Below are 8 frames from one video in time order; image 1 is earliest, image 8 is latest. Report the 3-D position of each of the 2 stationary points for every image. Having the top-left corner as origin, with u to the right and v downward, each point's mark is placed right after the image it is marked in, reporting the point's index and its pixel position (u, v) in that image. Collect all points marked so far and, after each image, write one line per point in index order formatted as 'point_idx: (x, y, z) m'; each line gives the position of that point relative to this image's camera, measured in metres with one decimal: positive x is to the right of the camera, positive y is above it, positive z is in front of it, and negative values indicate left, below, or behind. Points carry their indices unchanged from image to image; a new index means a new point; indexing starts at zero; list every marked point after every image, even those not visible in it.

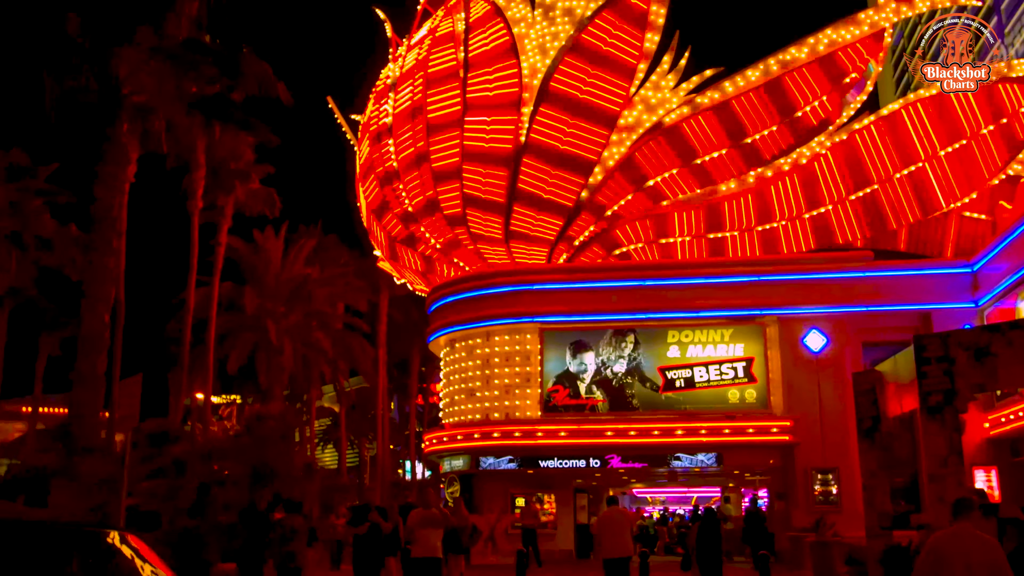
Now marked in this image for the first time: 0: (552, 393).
0: (+0.8, -2.2, +19.6) m
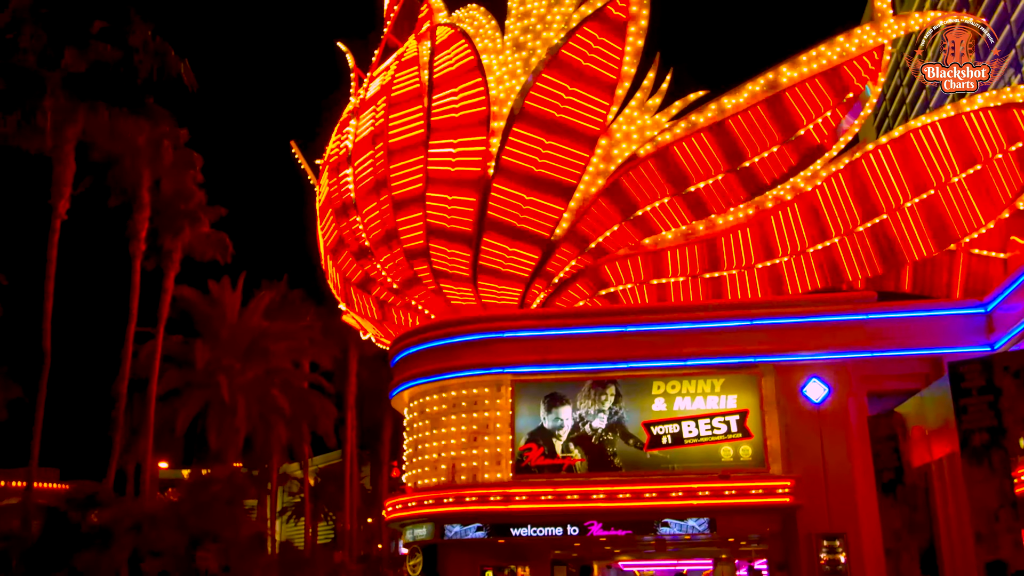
0: (+0.2, -3.0, +17.6) m
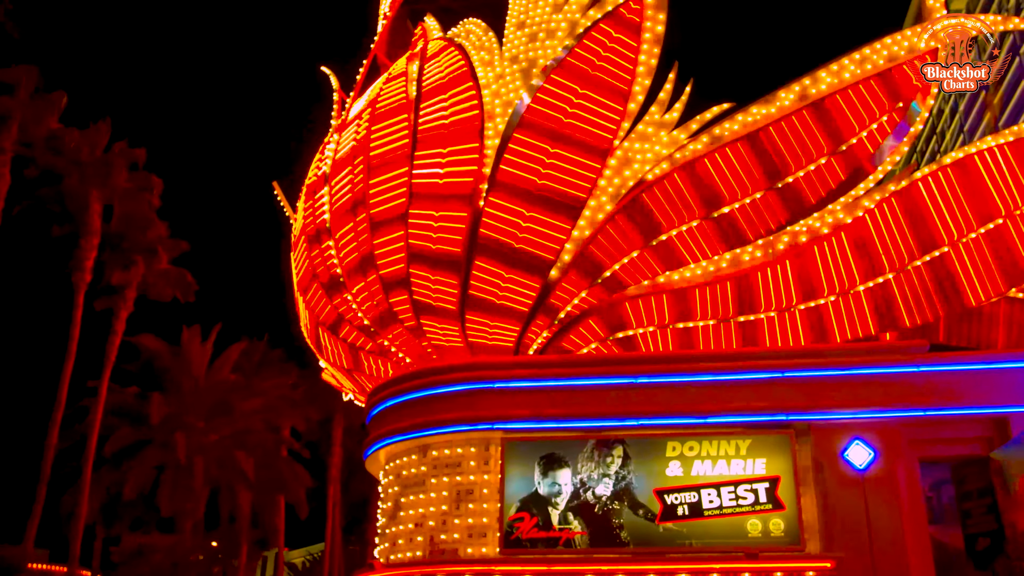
0: (0.0, -3.7, +14.9) m
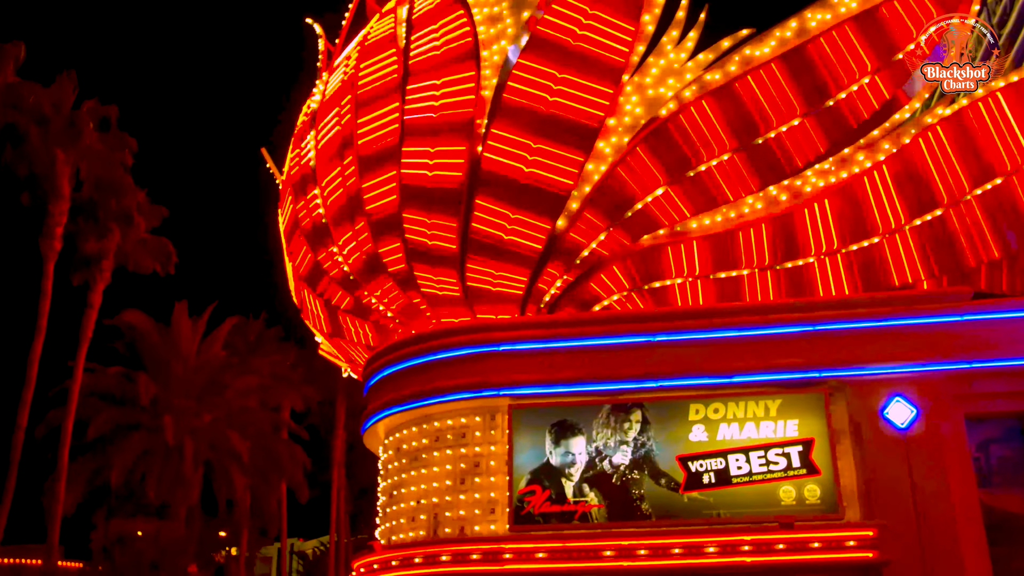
0: (+0.2, -3.0, +13.7) m
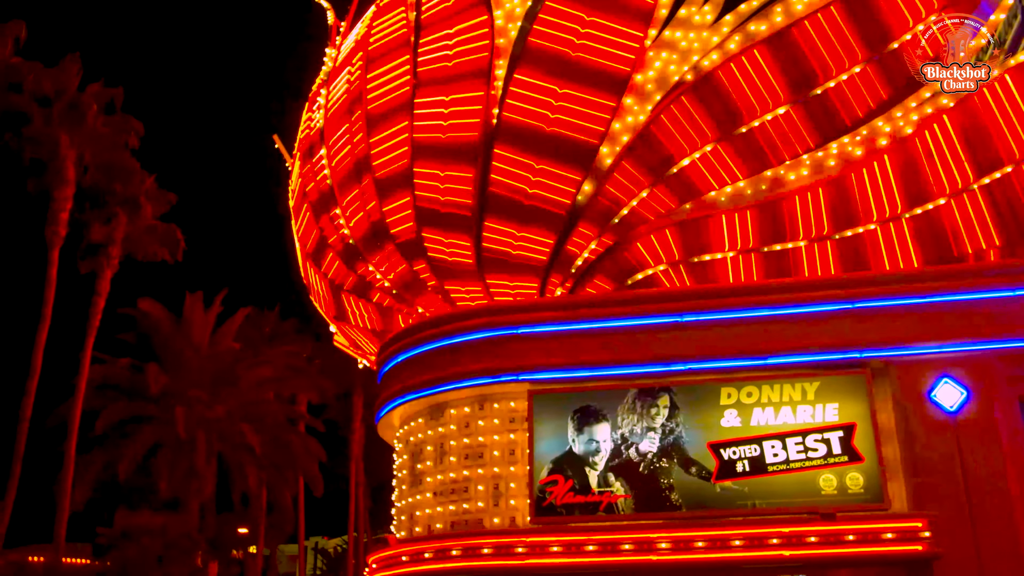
0: (+0.5, -2.7, +12.9) m
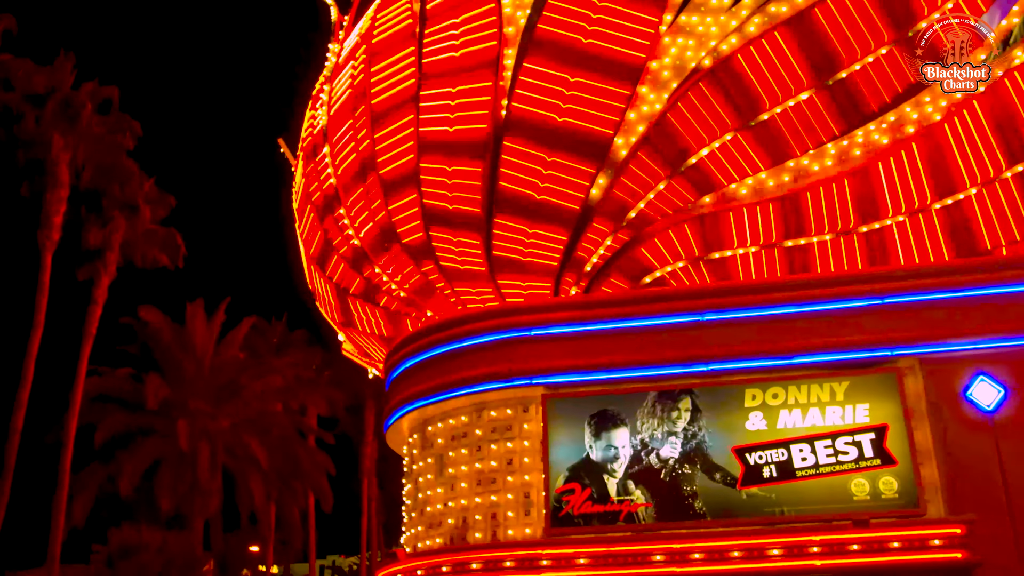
0: (+0.7, -2.7, +12.3) m
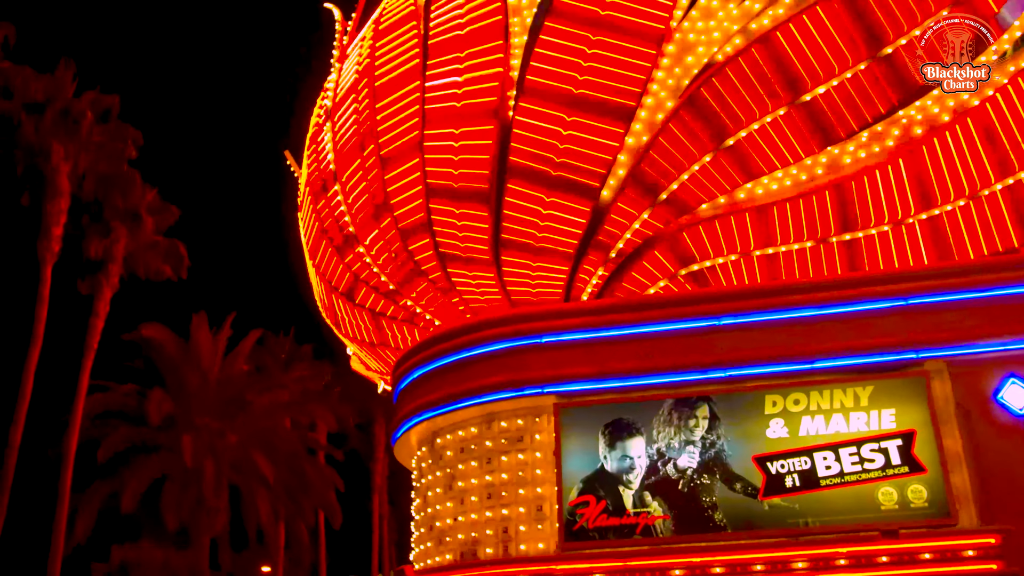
0: (+0.8, -2.7, +11.9) m
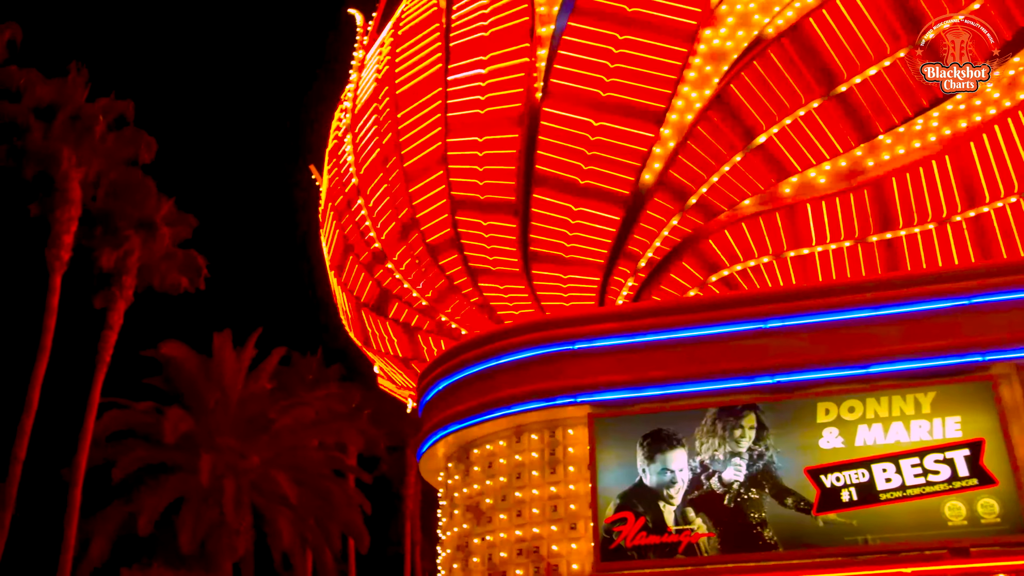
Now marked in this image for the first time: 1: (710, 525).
0: (+1.2, -2.7, +11.0) m
1: (+2.2, -2.6, +10.7) m
